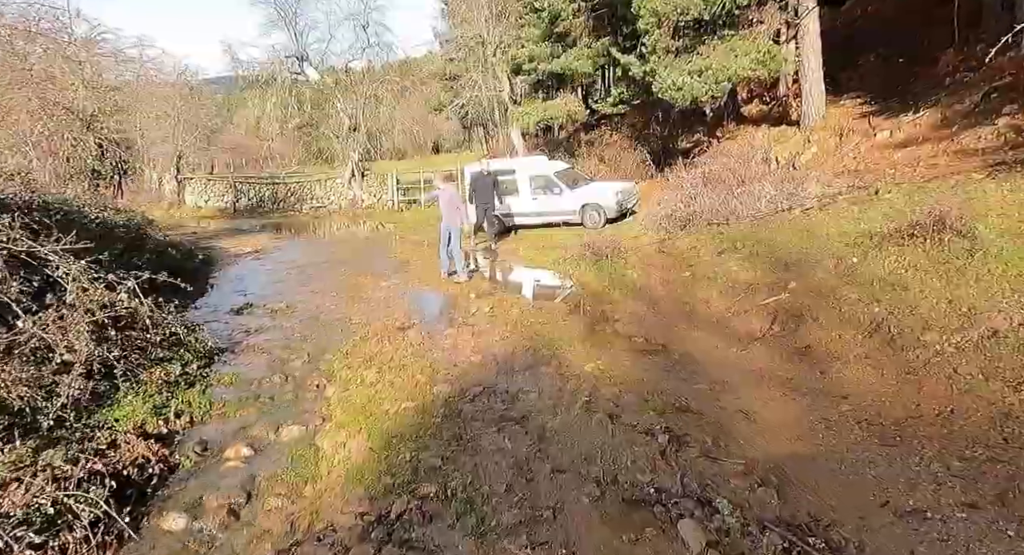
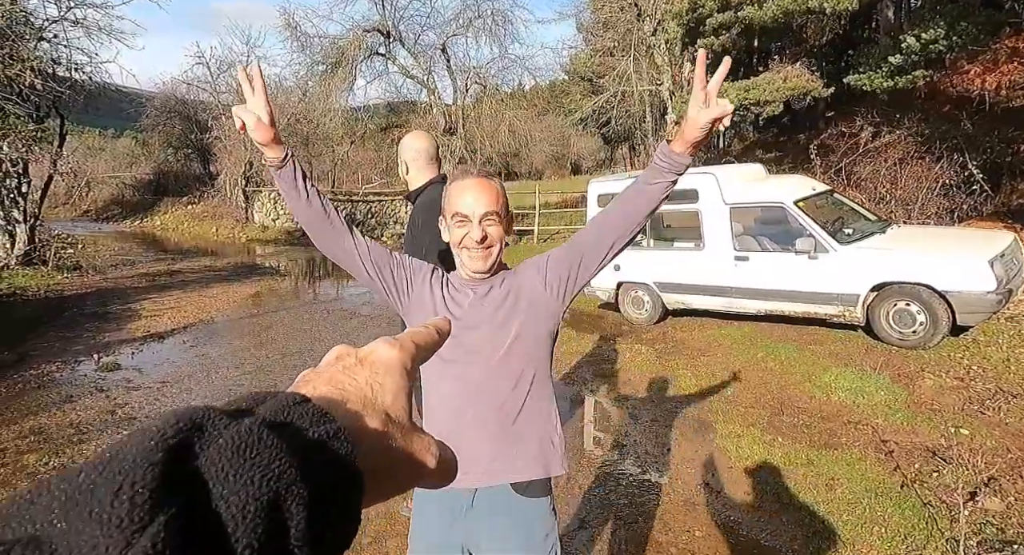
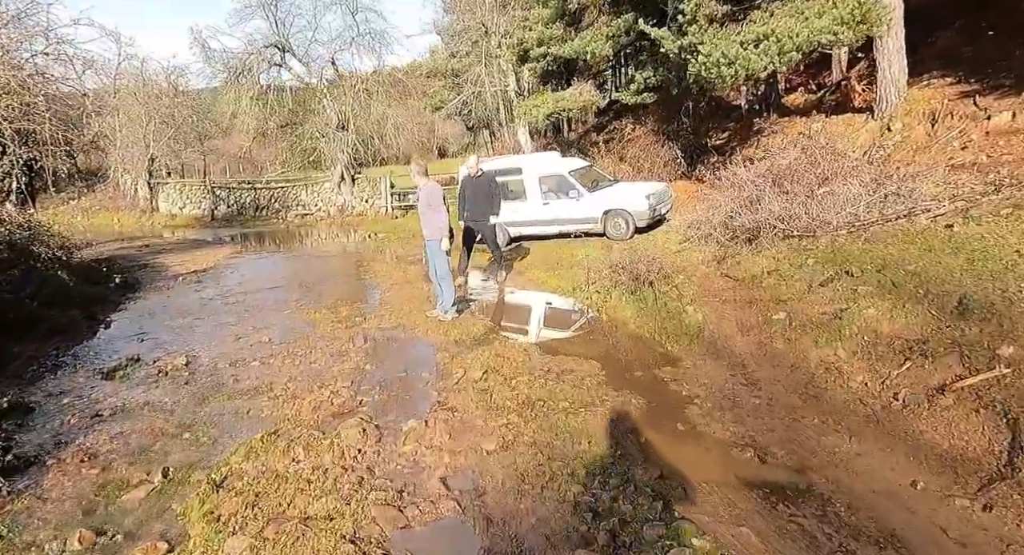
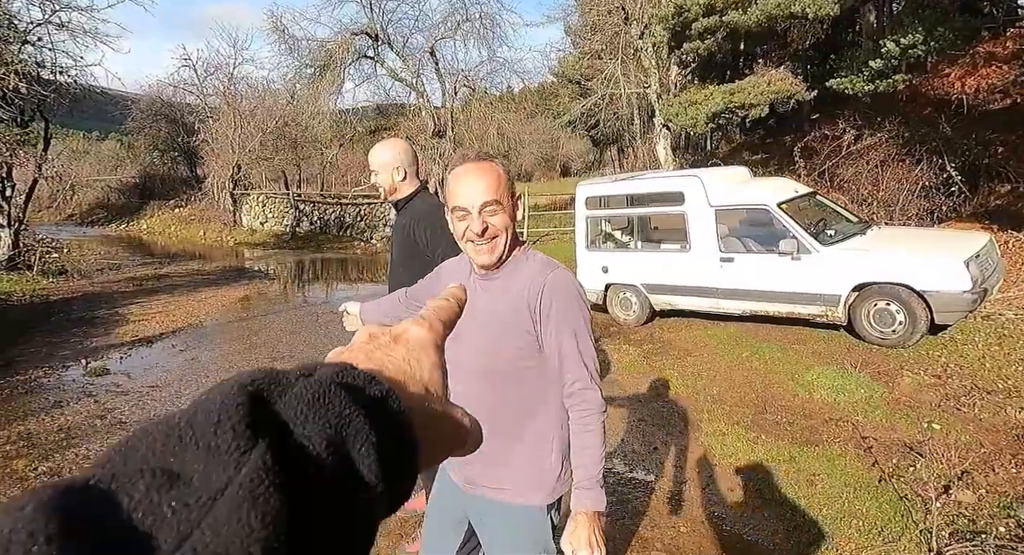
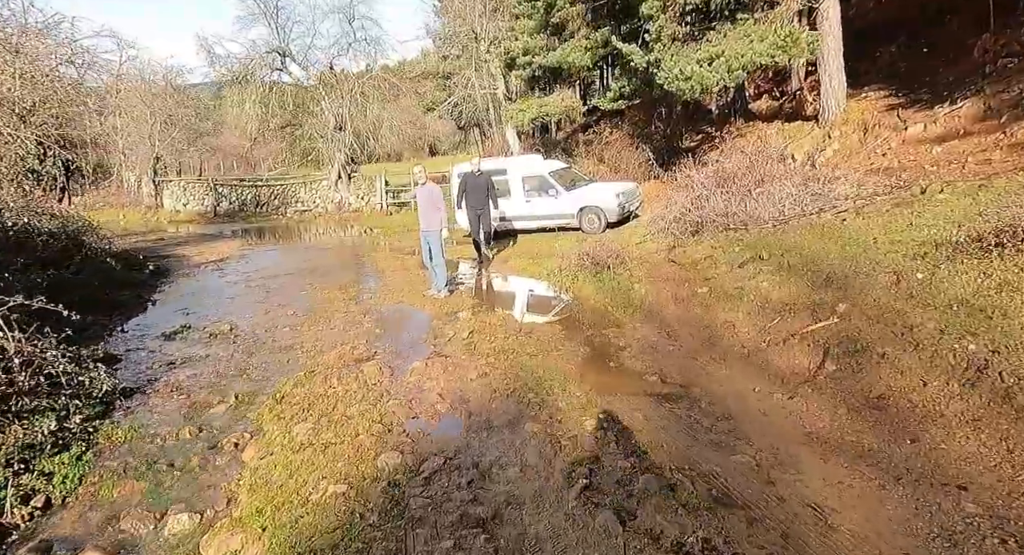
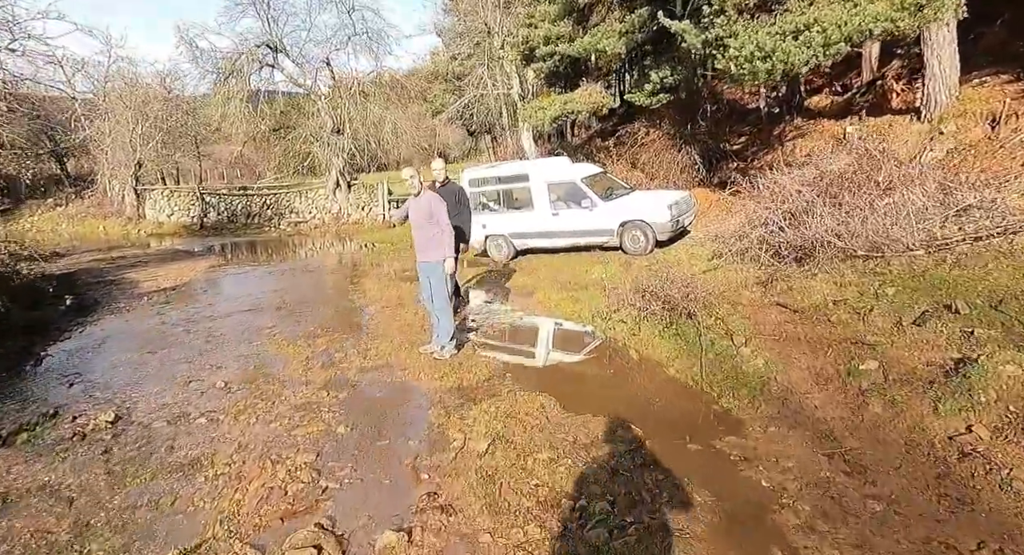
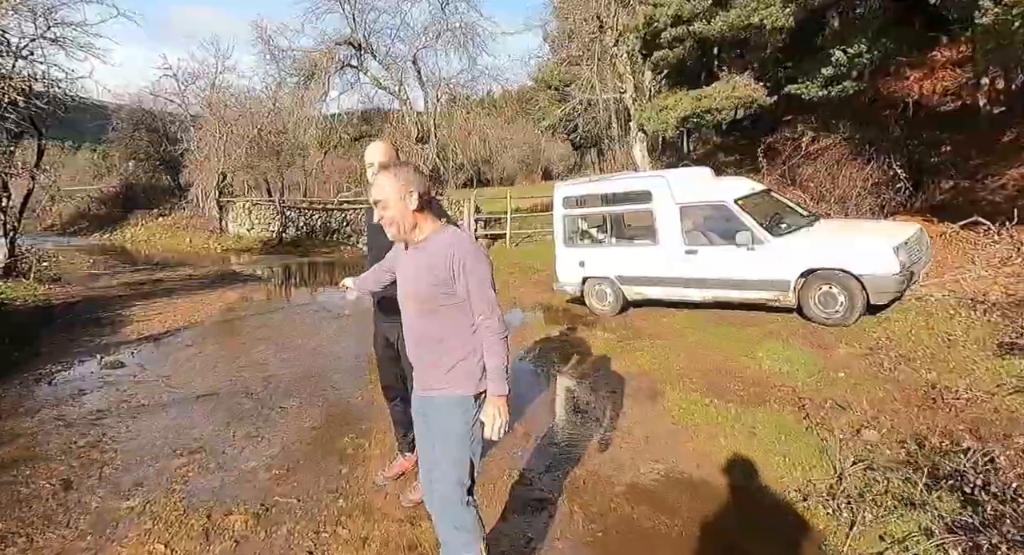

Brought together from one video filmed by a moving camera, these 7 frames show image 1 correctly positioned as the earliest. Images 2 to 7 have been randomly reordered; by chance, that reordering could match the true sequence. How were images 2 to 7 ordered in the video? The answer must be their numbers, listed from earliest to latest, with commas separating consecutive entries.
5, 3, 6, 7, 4, 2
